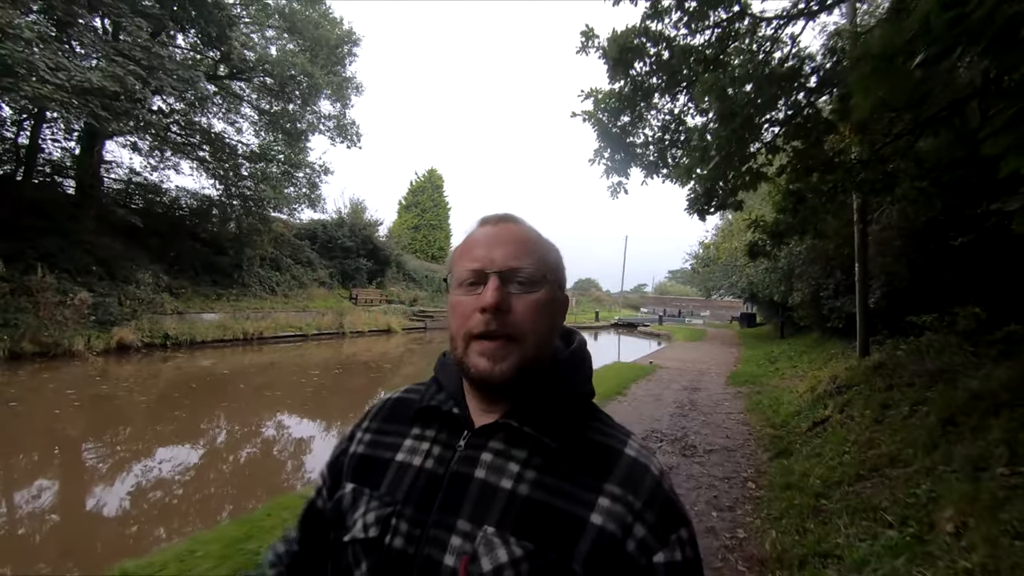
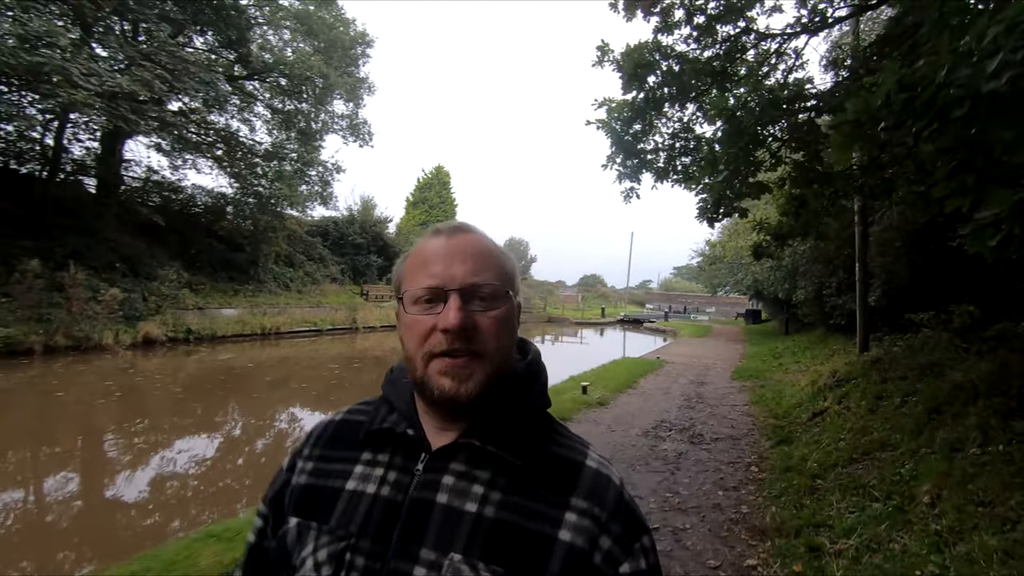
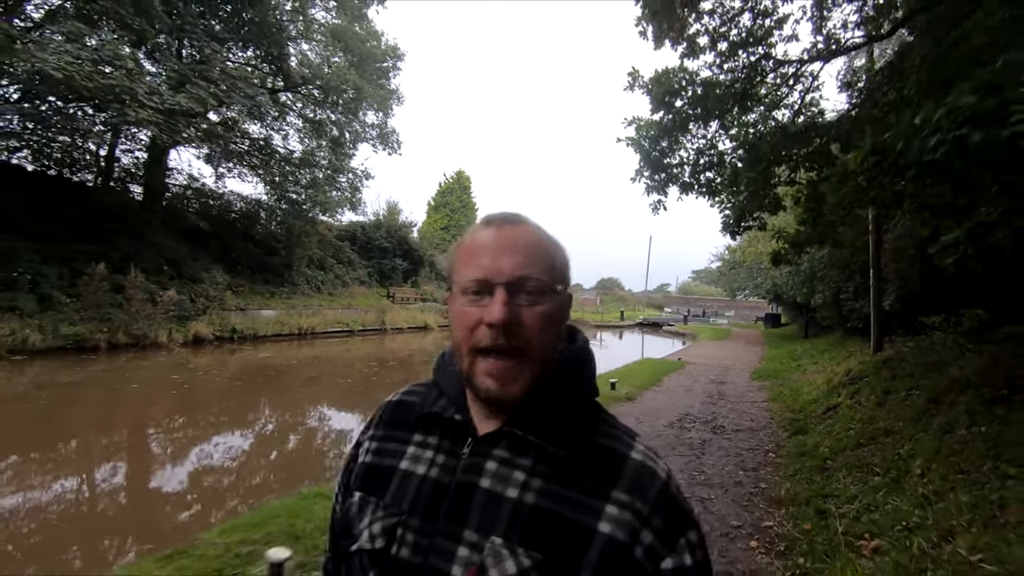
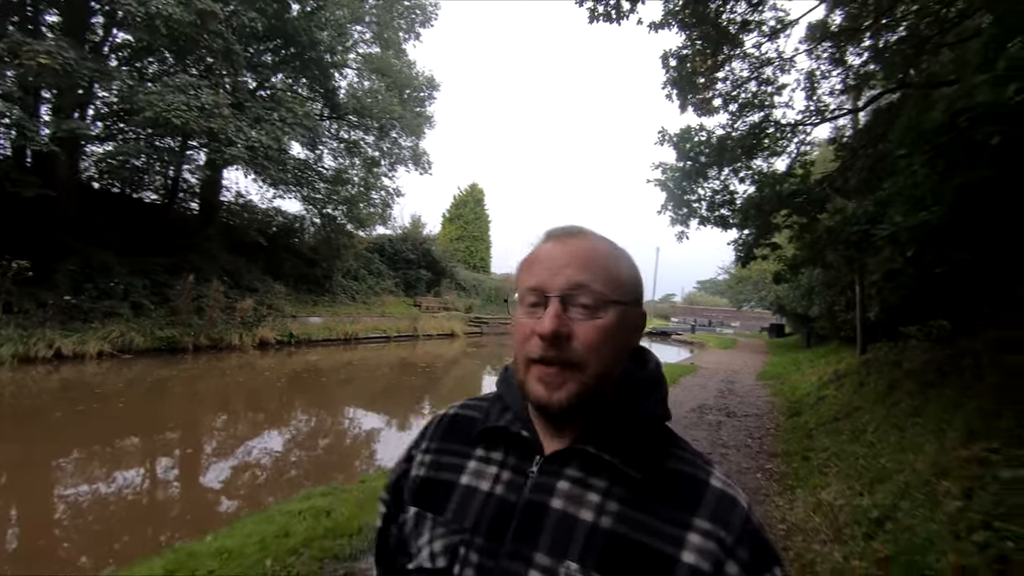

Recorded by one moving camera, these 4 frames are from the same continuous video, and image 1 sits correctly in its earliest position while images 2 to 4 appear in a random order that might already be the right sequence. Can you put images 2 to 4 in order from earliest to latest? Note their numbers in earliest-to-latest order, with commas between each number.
2, 3, 4
